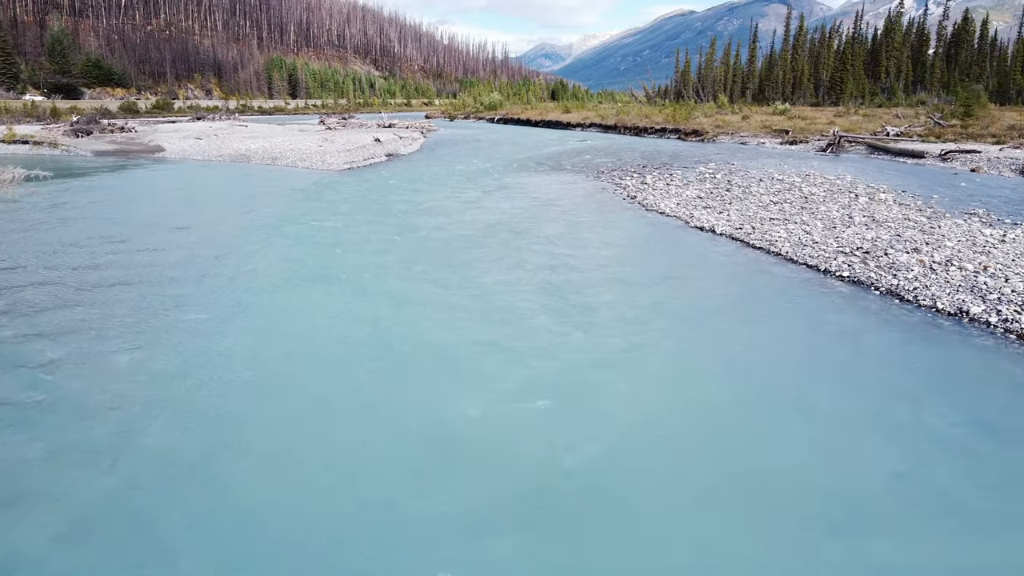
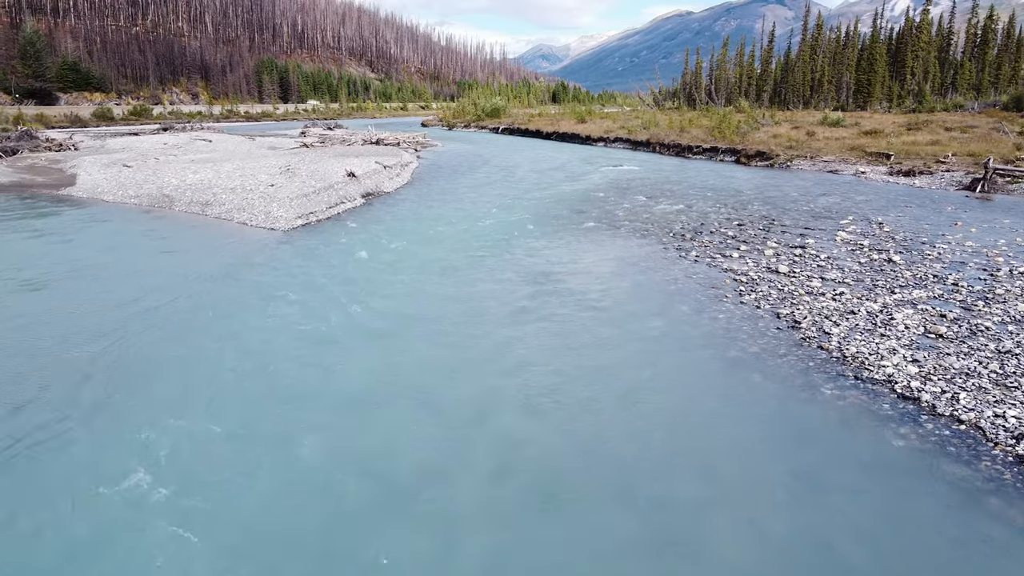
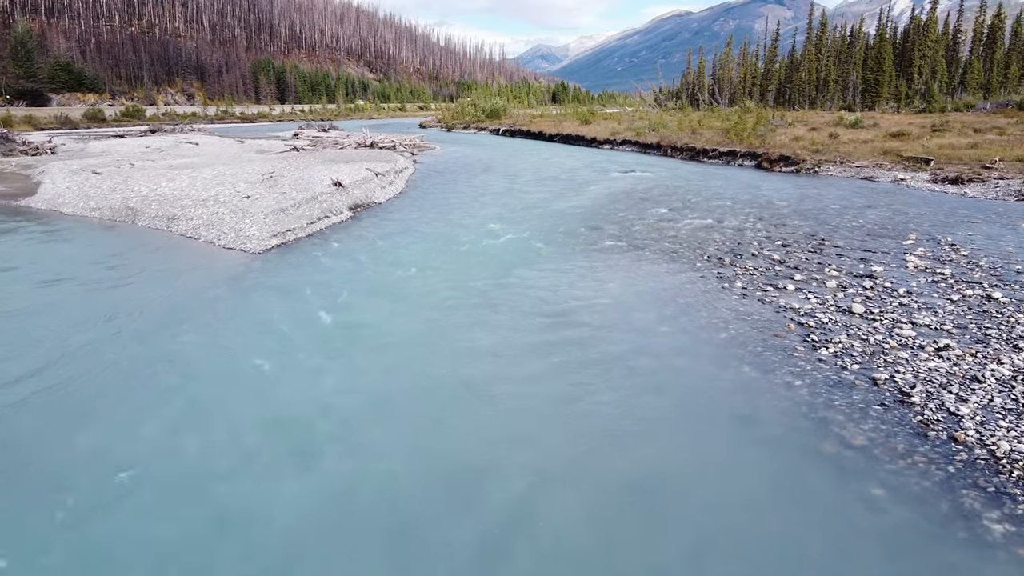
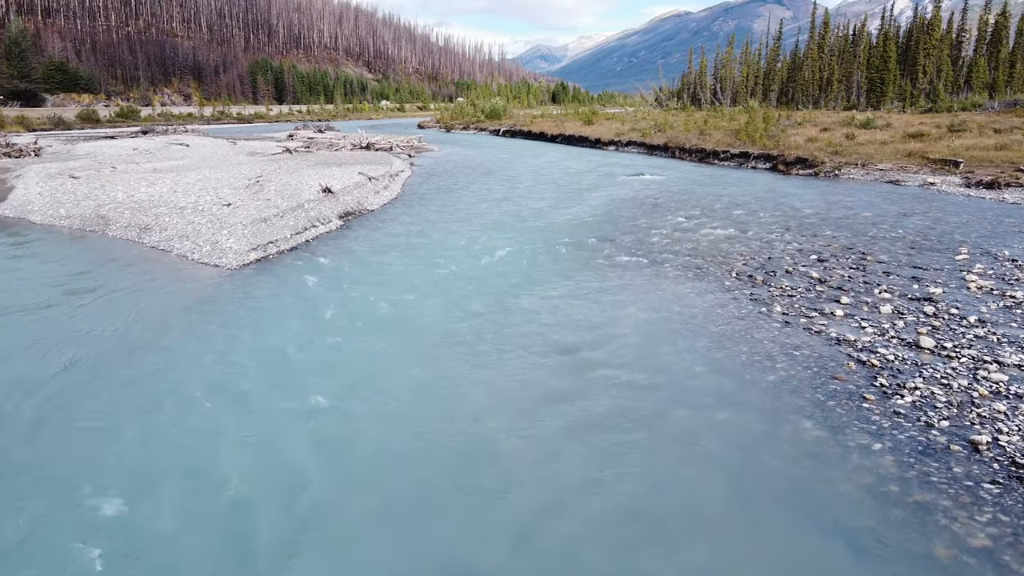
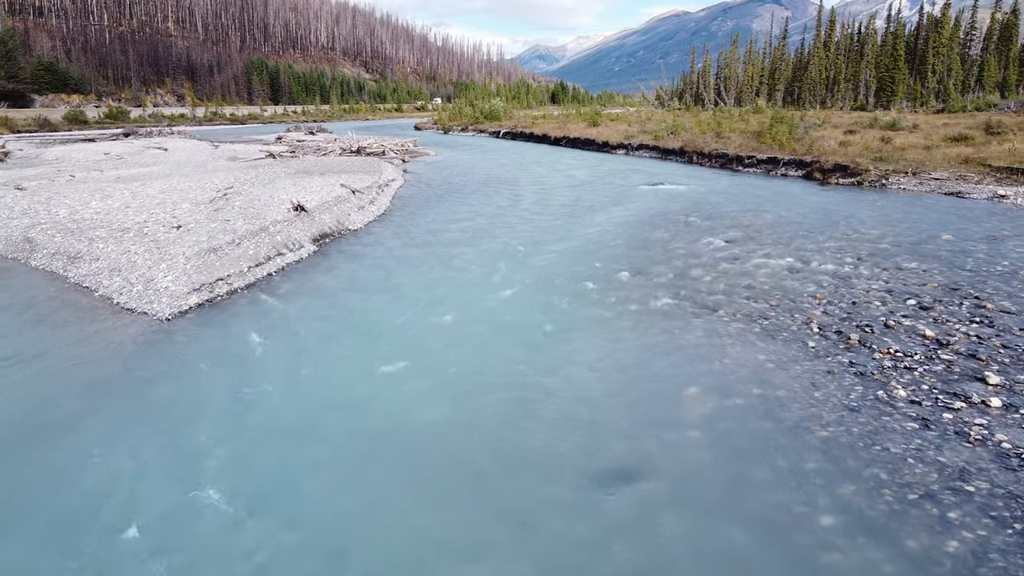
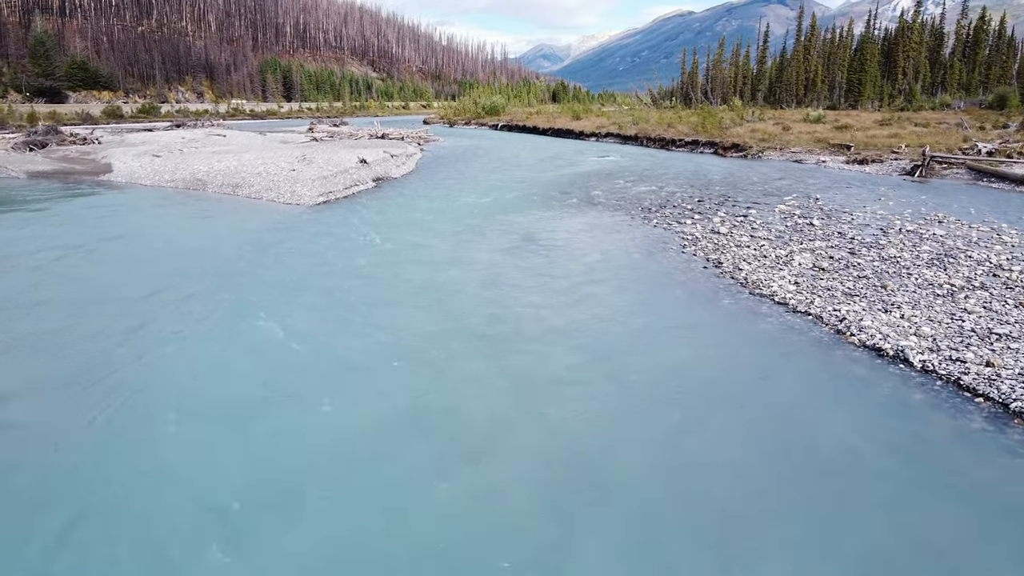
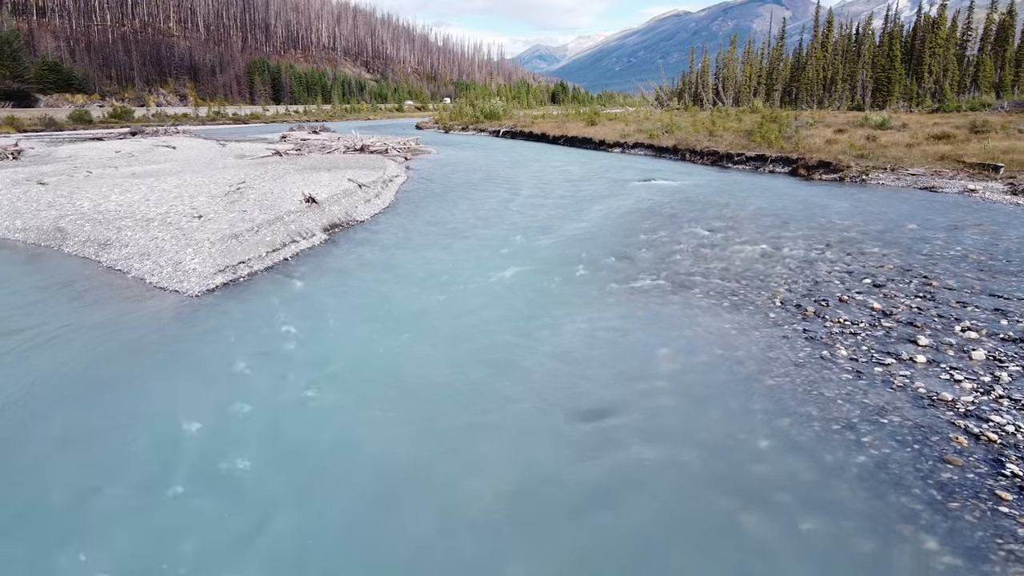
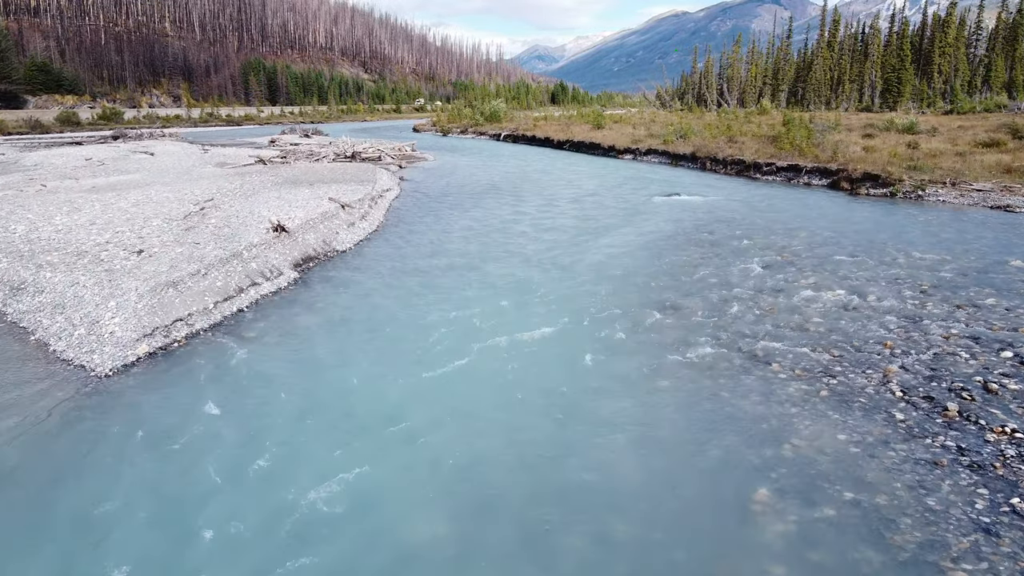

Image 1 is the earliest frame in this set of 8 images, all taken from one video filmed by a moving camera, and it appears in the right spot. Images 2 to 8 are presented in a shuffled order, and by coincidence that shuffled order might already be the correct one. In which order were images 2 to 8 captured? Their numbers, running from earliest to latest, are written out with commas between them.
6, 2, 3, 4, 7, 5, 8
